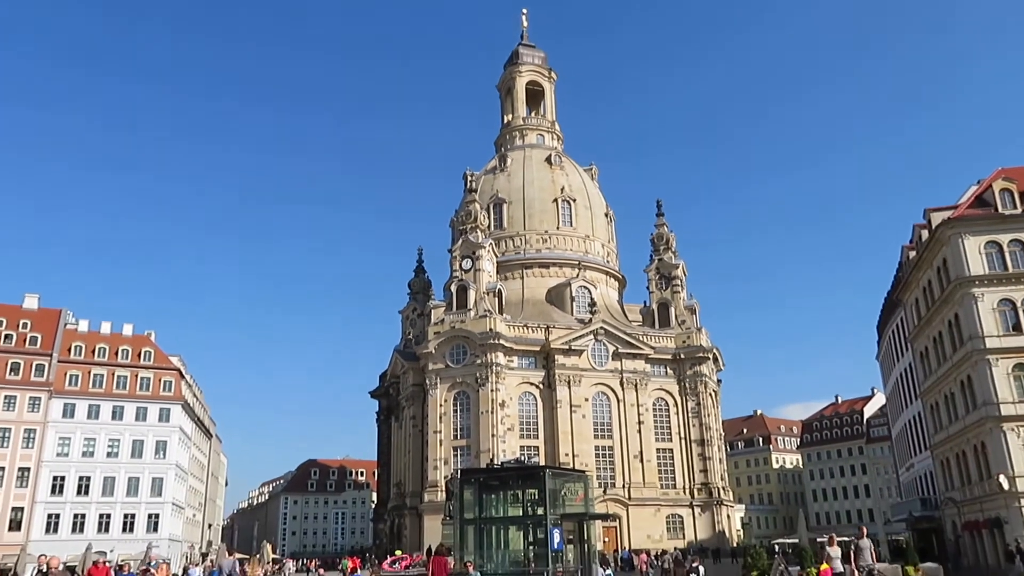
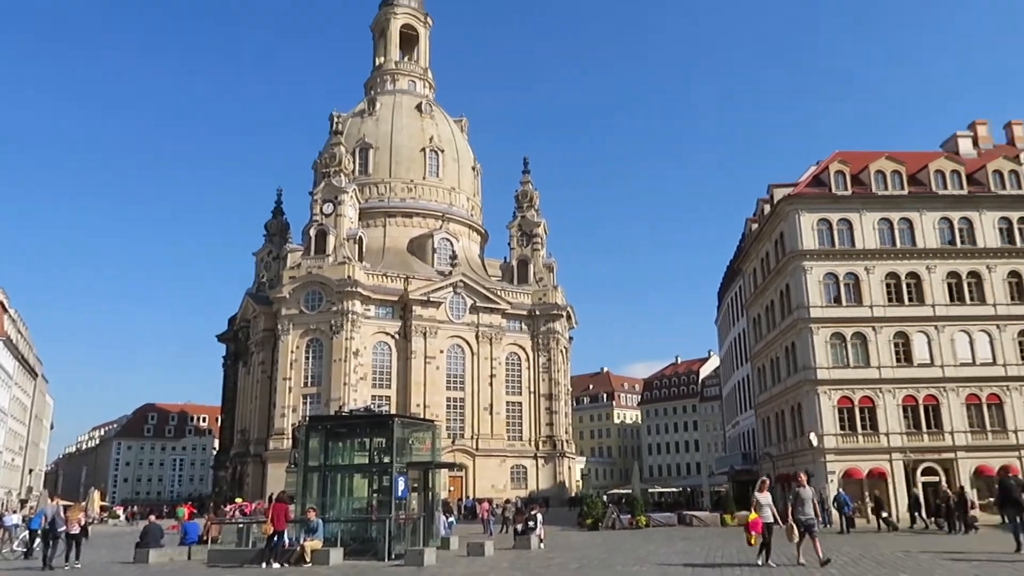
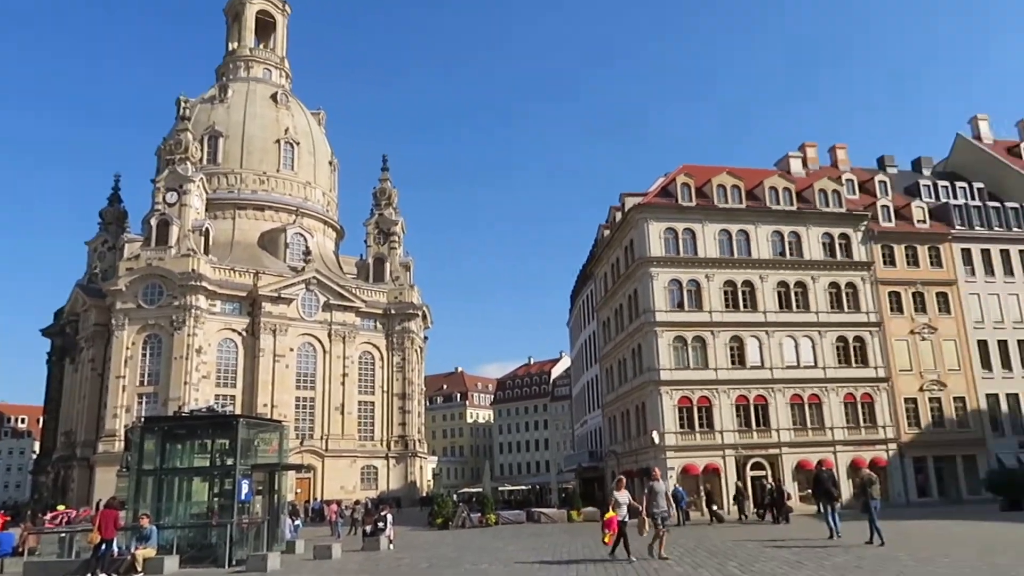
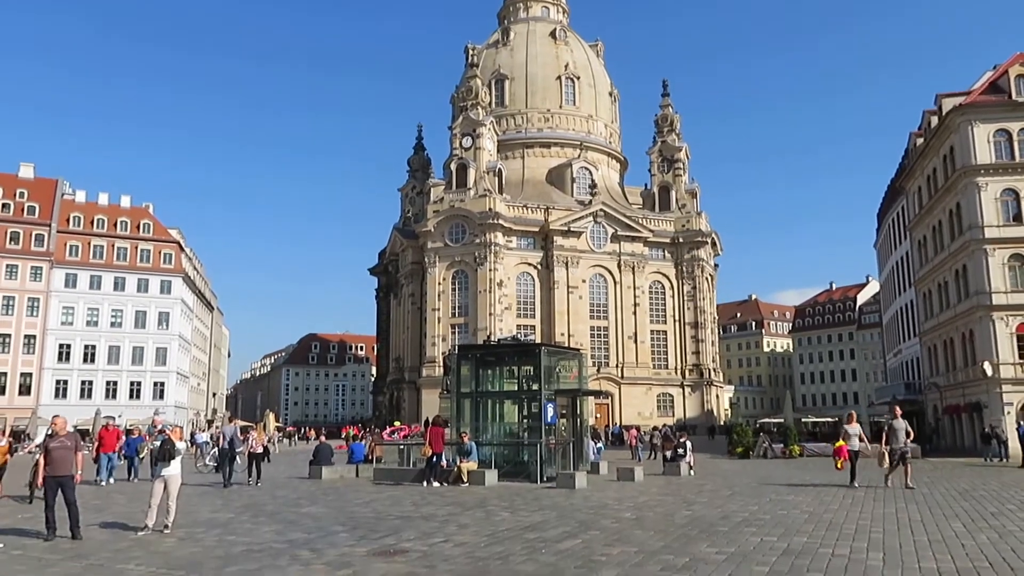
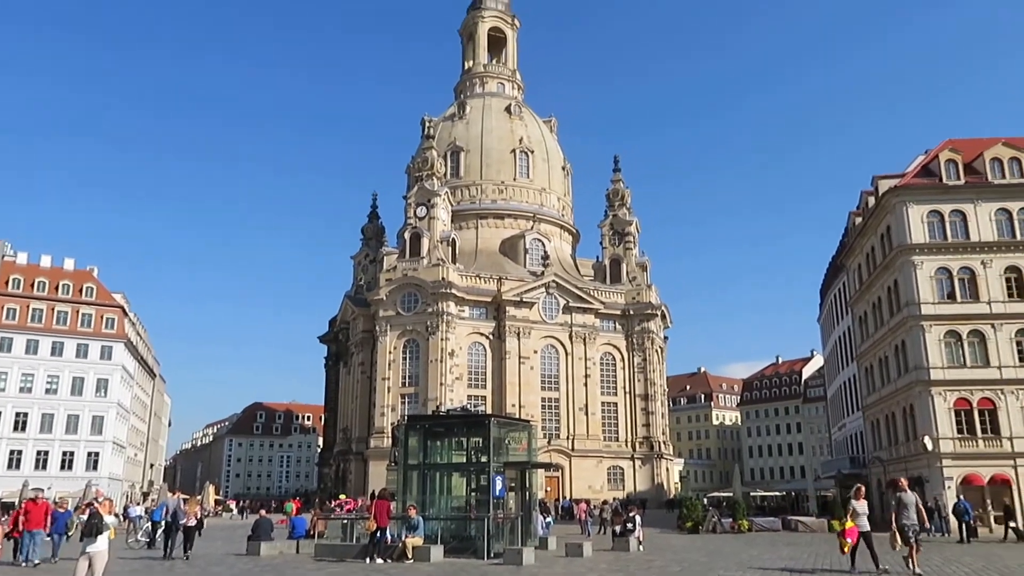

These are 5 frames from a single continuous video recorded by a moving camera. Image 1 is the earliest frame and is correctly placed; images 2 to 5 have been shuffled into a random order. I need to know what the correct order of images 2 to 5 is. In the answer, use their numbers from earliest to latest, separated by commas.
4, 5, 2, 3
